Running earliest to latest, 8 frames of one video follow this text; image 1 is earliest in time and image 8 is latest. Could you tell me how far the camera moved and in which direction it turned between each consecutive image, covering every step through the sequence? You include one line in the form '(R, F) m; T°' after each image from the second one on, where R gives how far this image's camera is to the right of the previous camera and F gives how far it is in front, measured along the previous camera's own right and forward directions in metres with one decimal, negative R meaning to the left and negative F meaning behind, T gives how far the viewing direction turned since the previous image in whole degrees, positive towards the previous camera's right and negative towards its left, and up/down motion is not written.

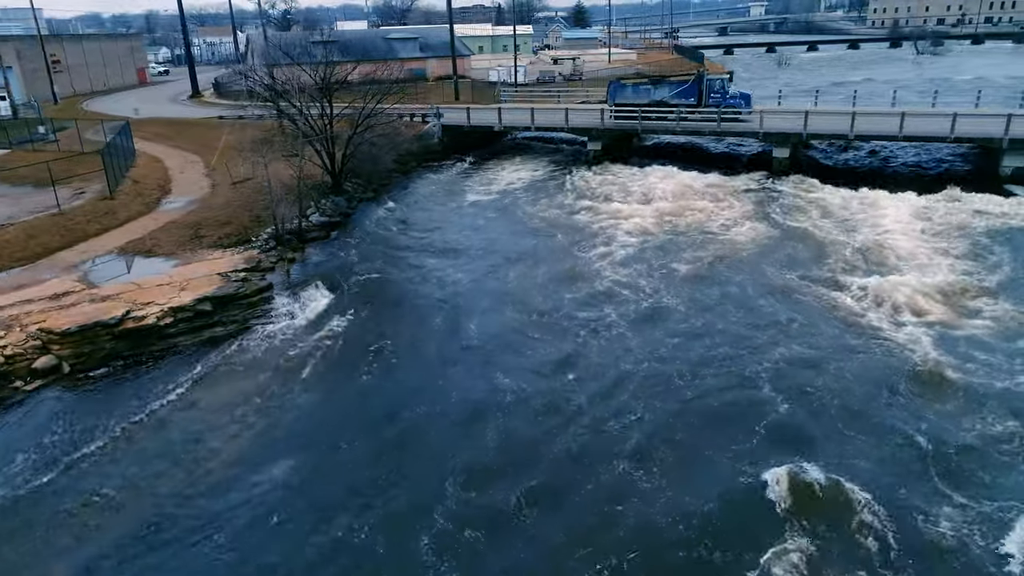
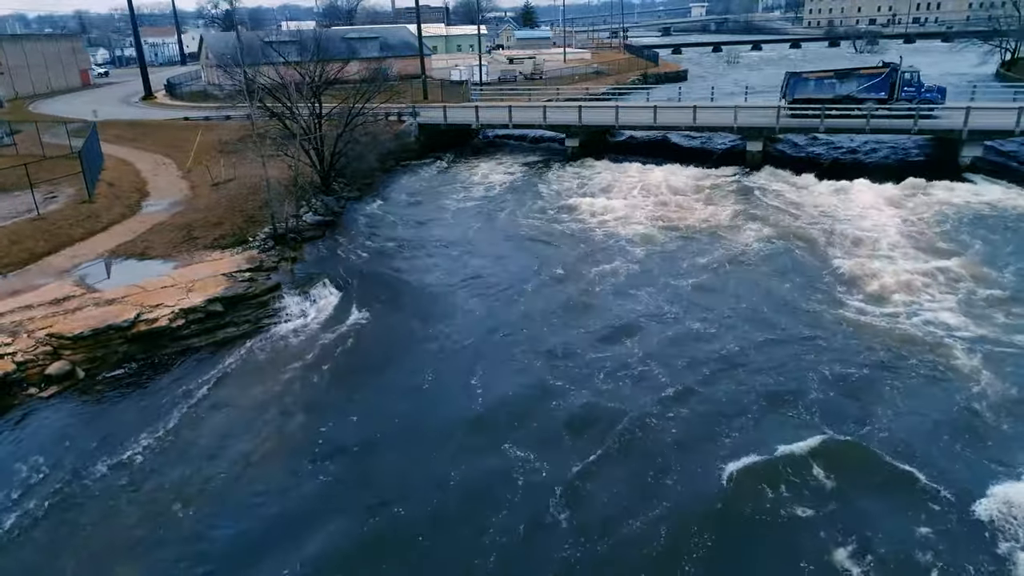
(-1.4, -0.2) m; +4°
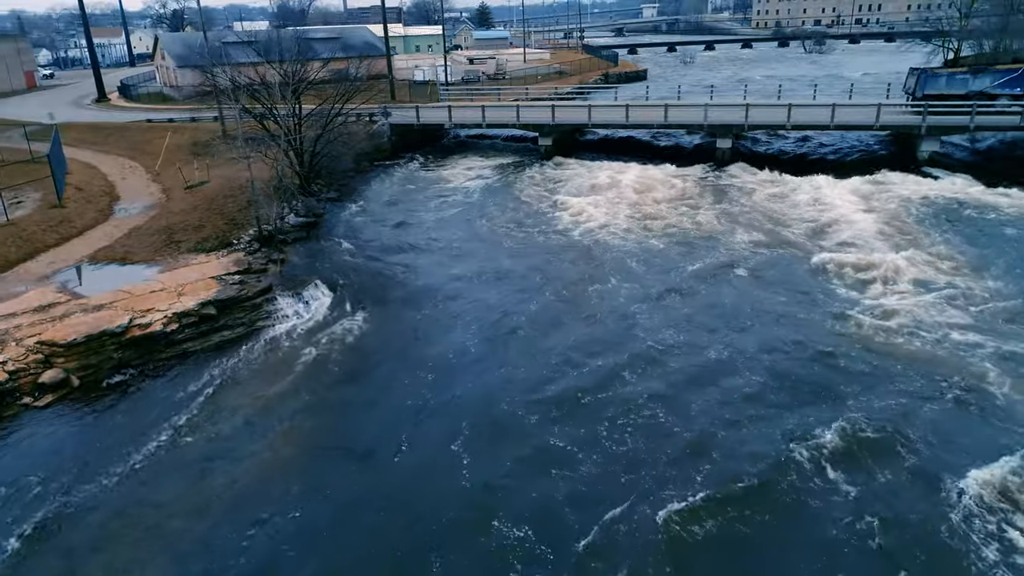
(-0.8, -0.2) m; +4°
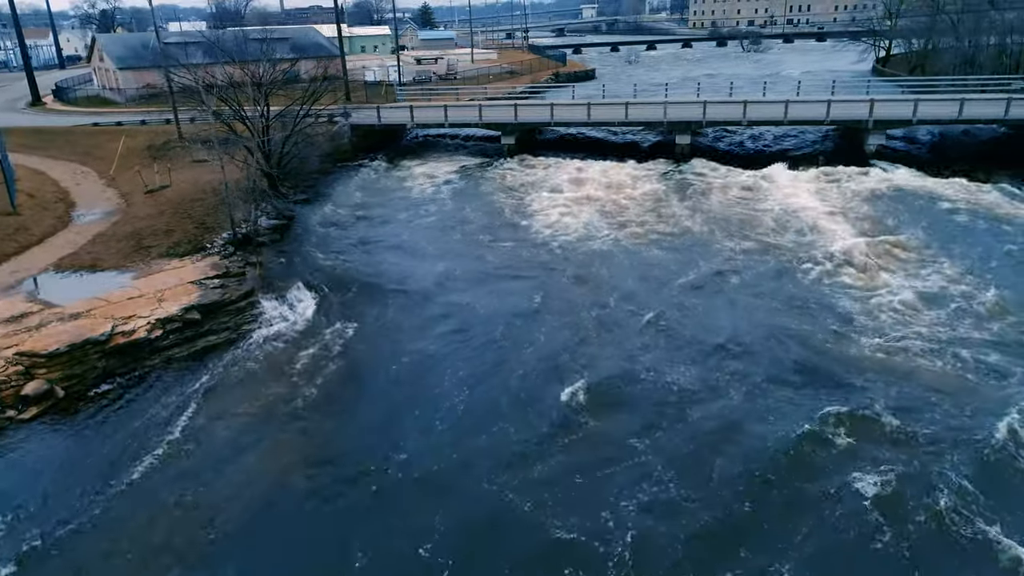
(-0.9, -0.2) m; +4°
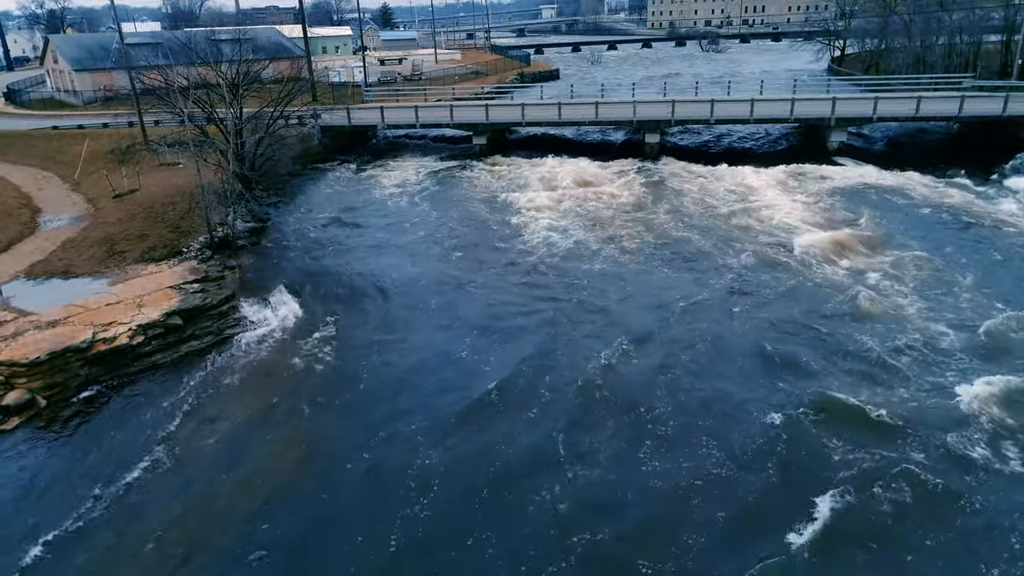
(-0.4, -0.1) m; +3°
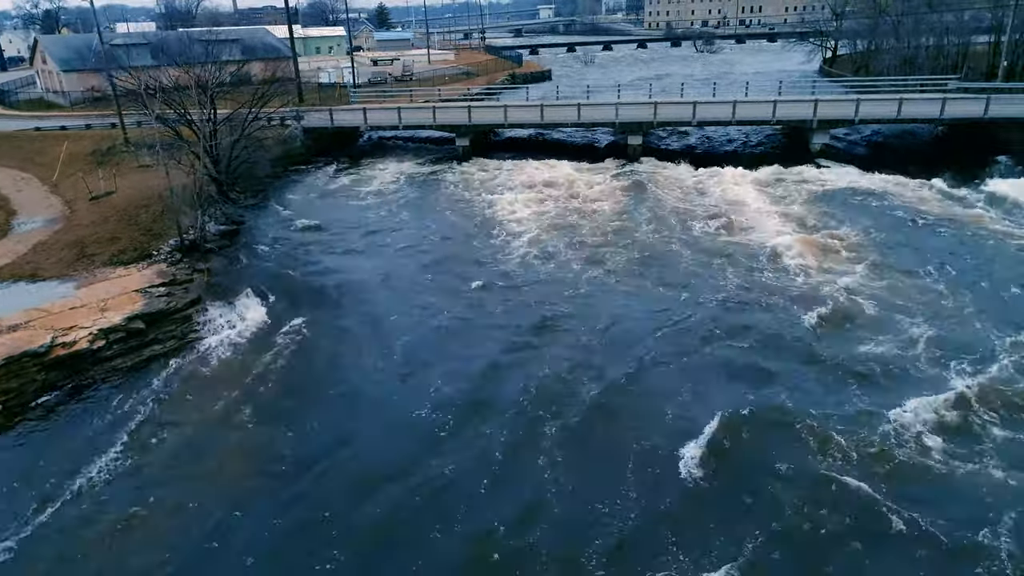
(+0.7, +0.1) m; 0°
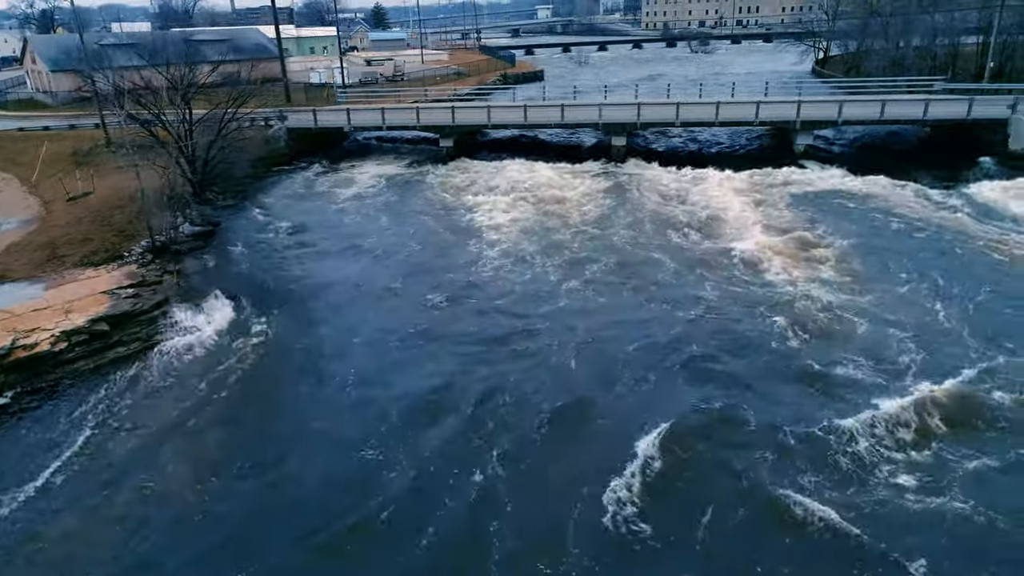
(+0.7, +0.1) m; 0°
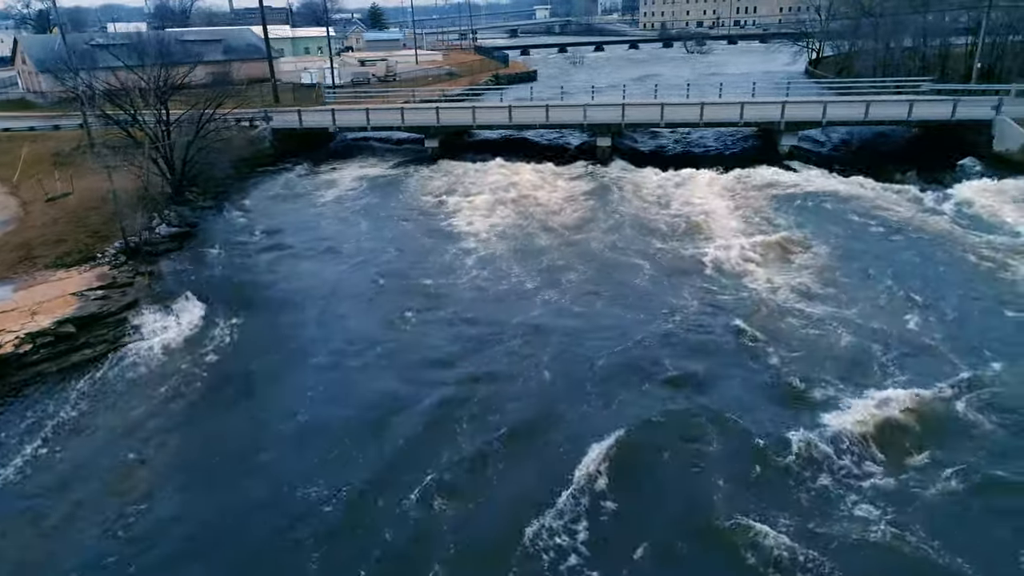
(+0.6, +0.1) m; 0°
